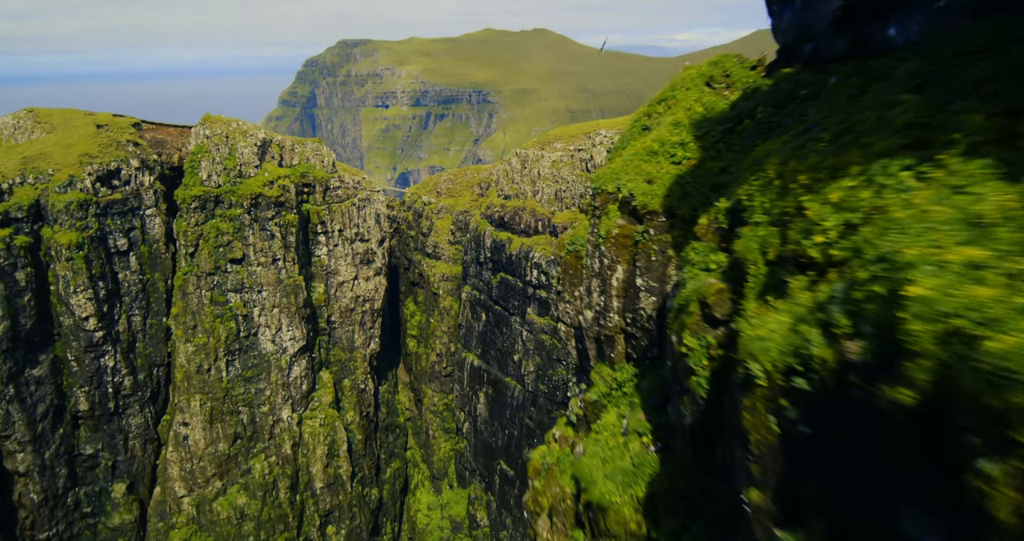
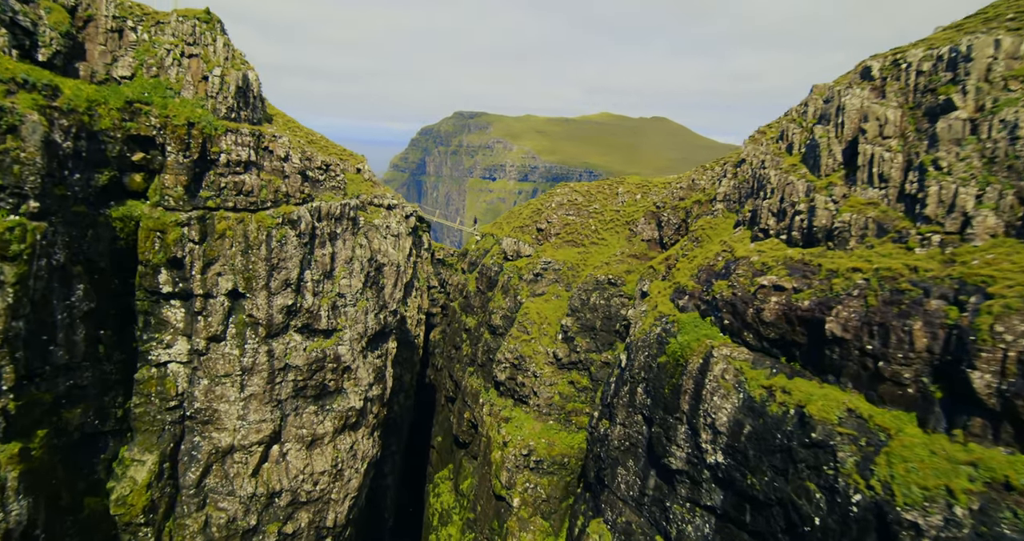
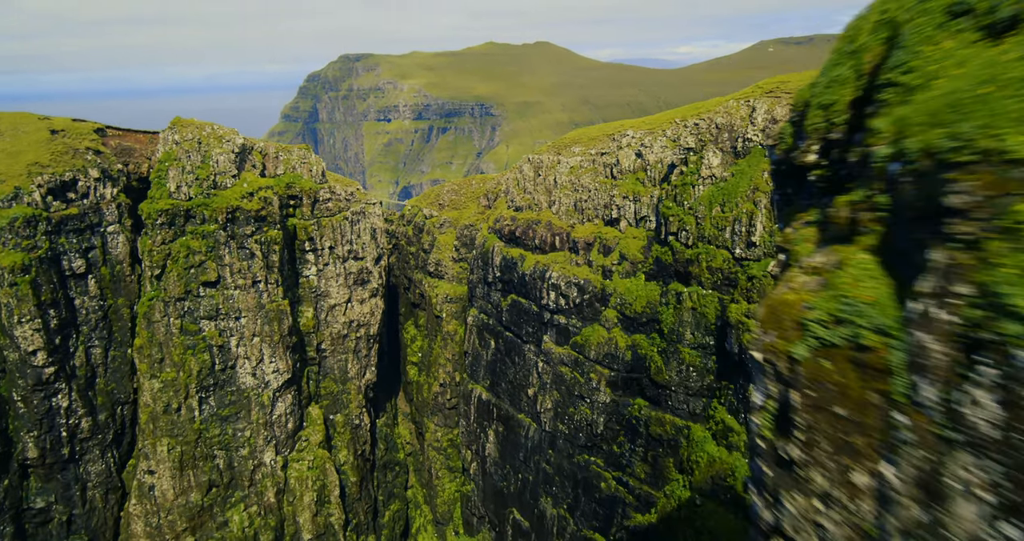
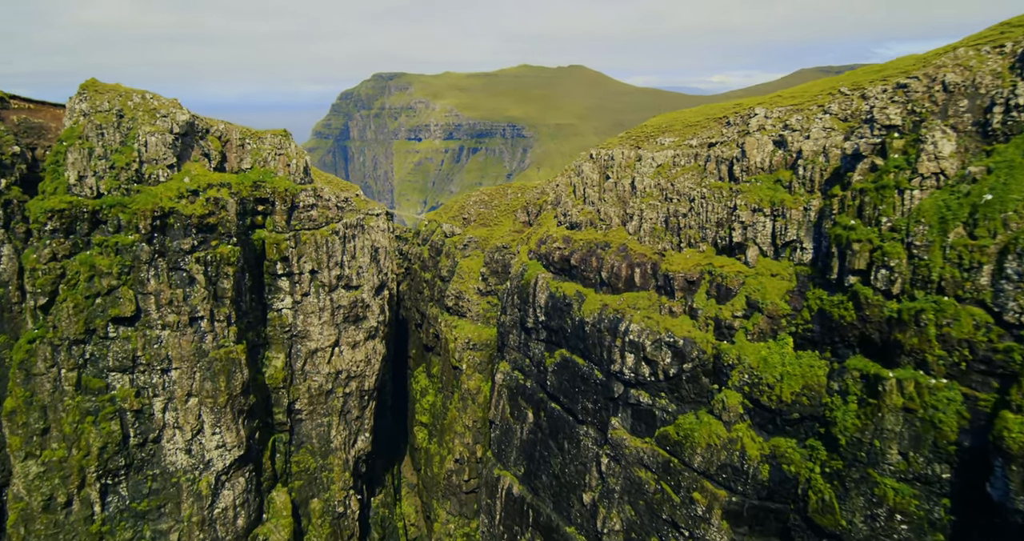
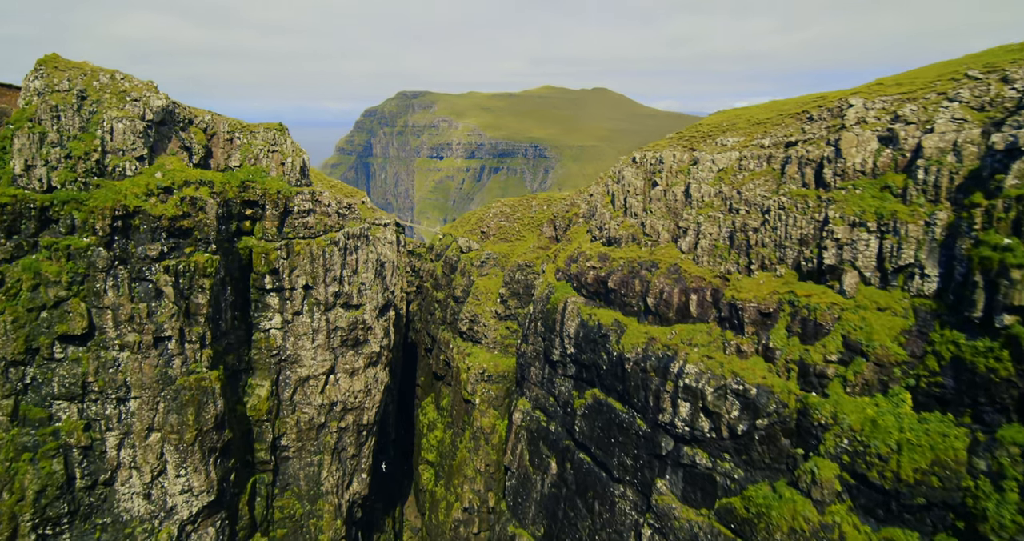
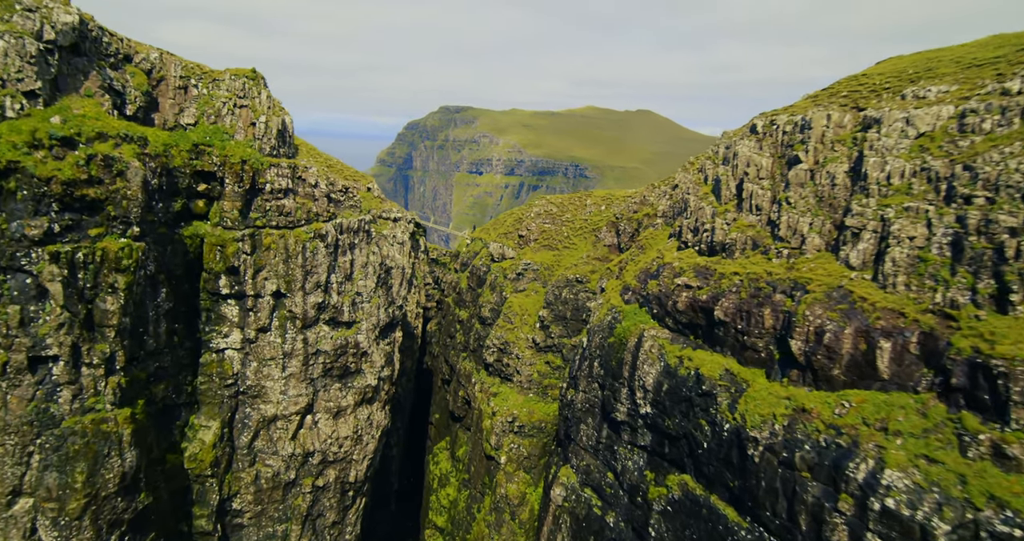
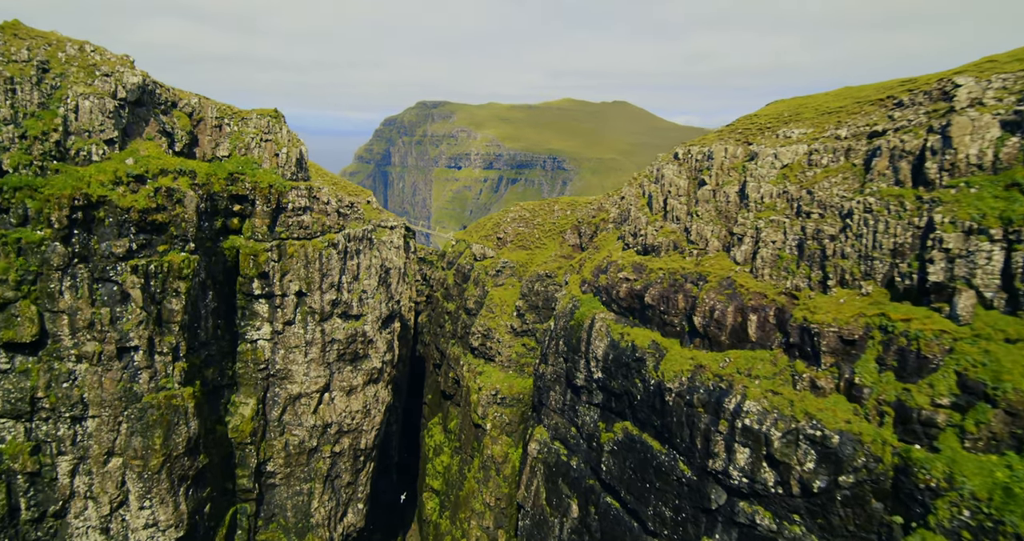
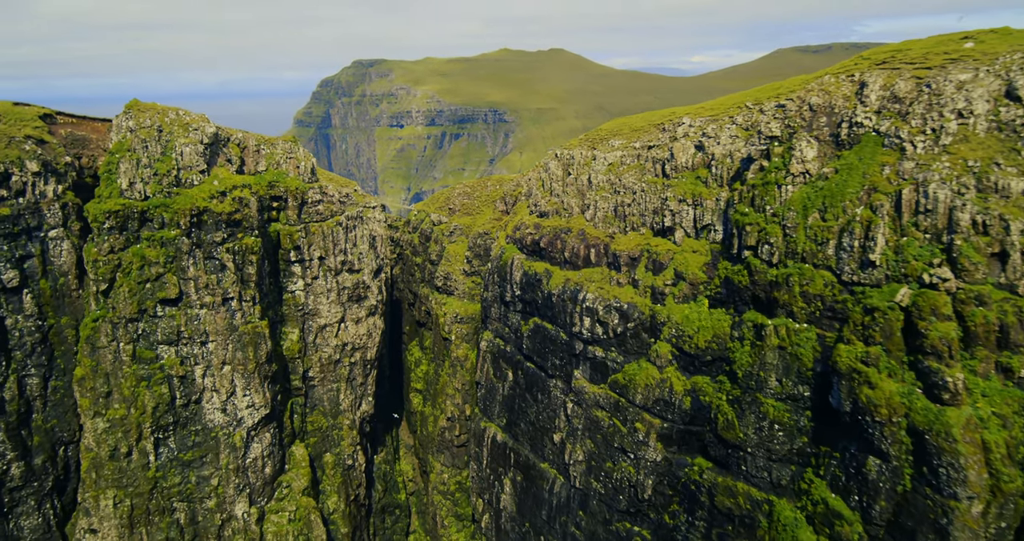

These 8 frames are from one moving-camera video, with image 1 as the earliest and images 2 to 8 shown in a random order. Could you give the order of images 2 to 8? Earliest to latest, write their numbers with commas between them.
3, 8, 4, 5, 7, 6, 2
